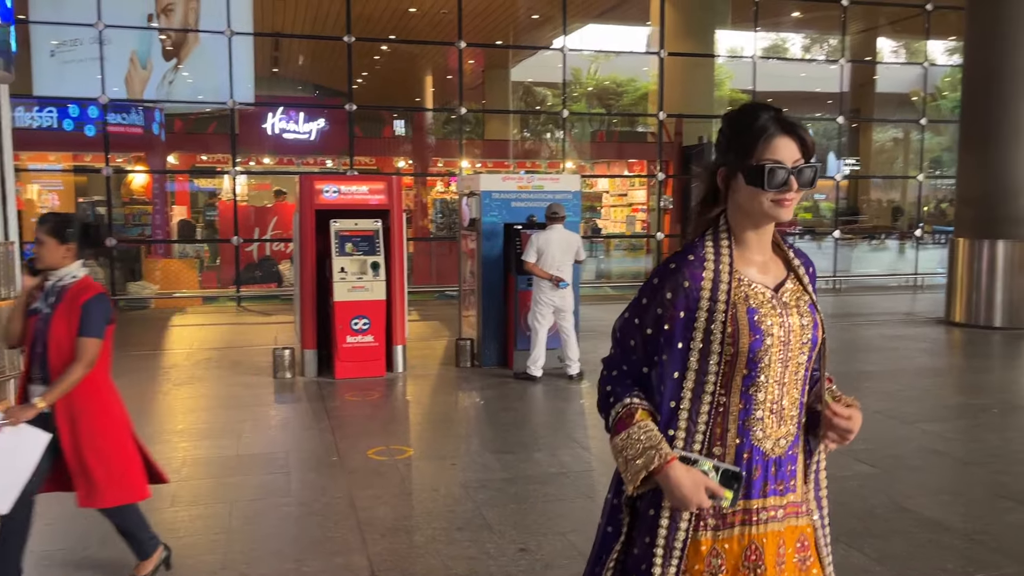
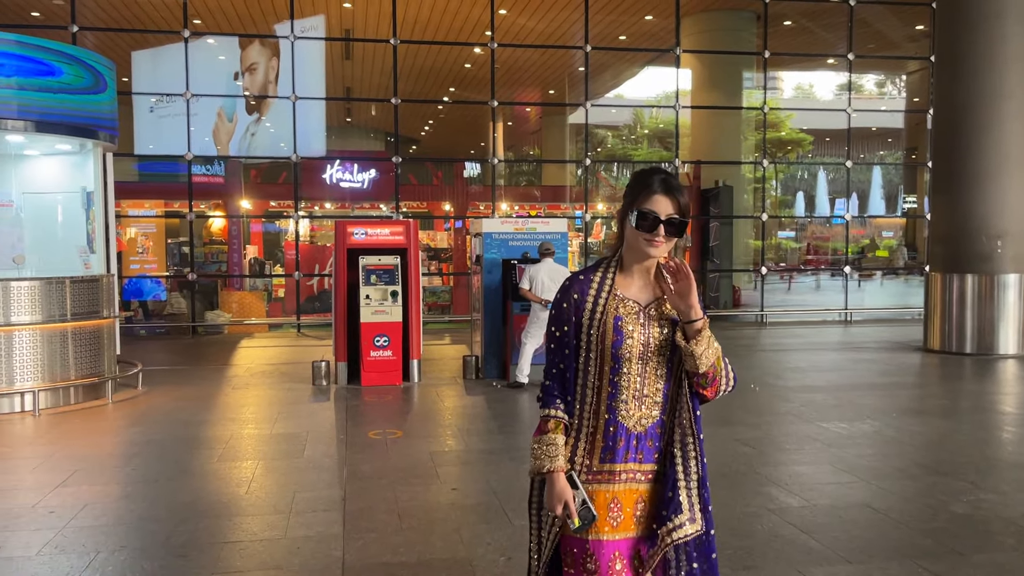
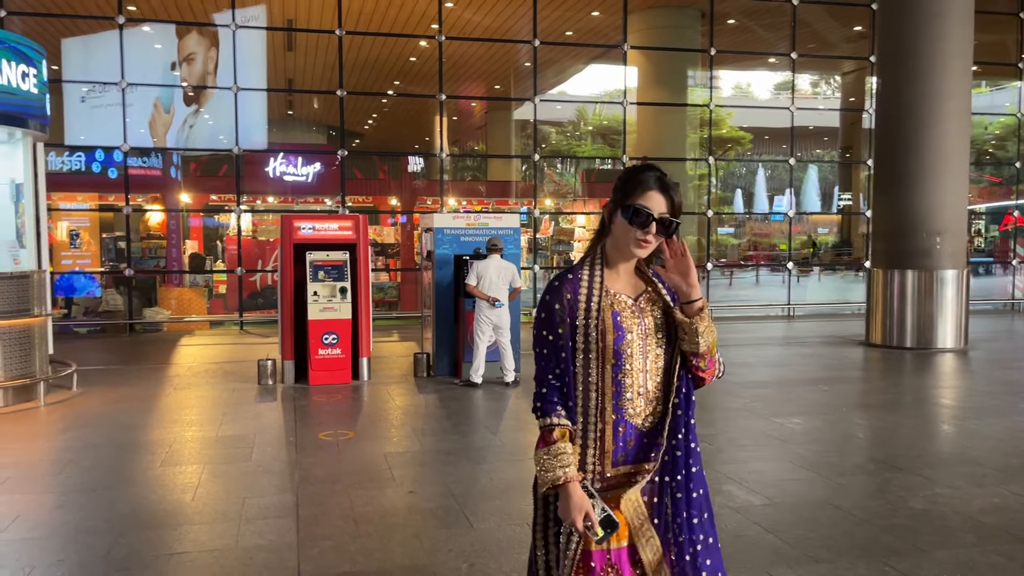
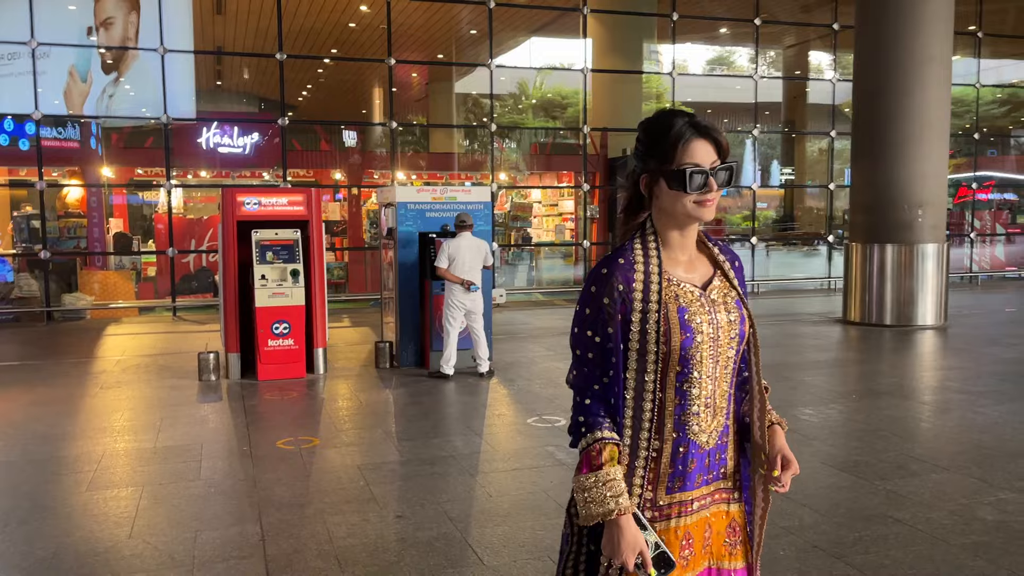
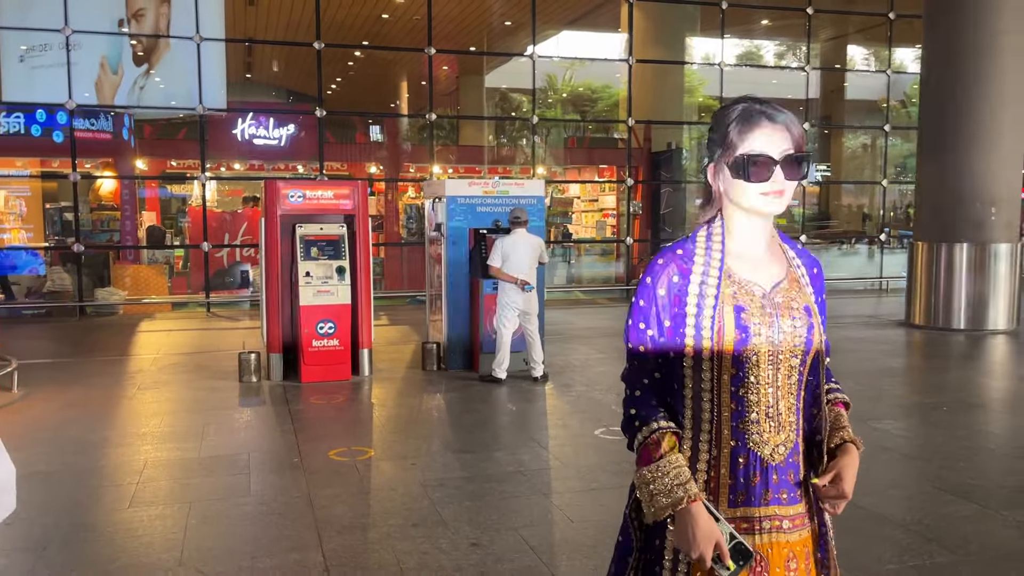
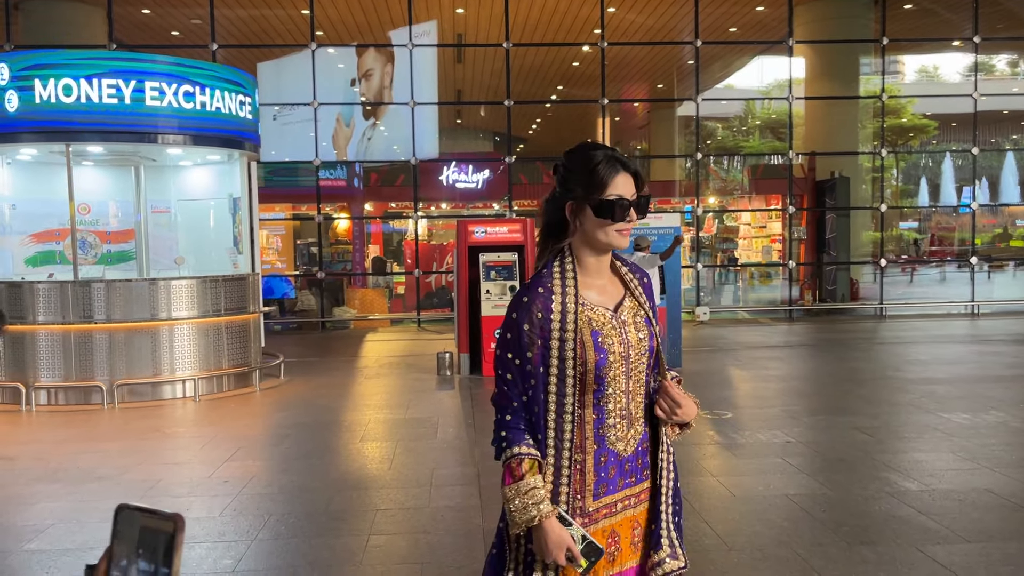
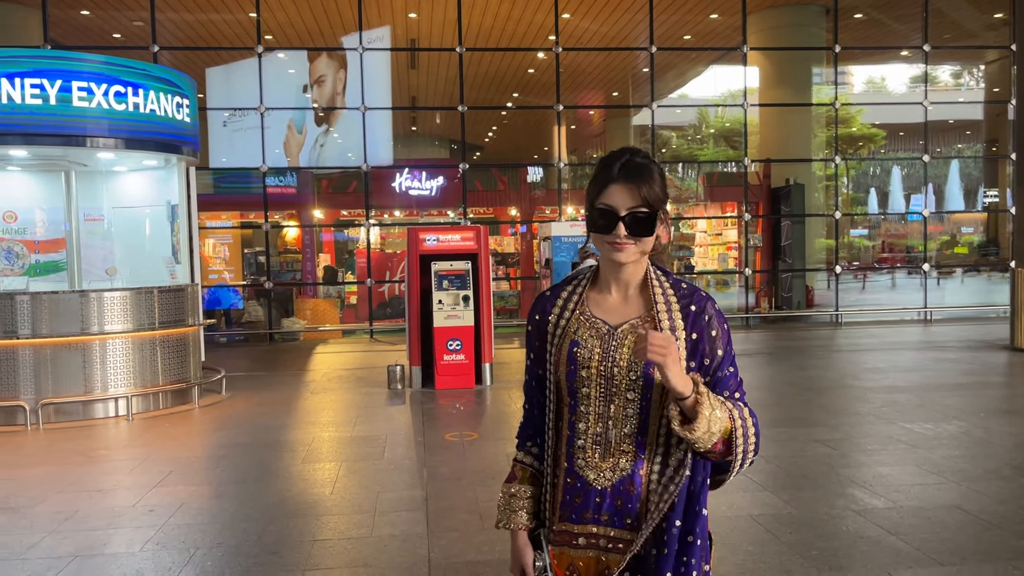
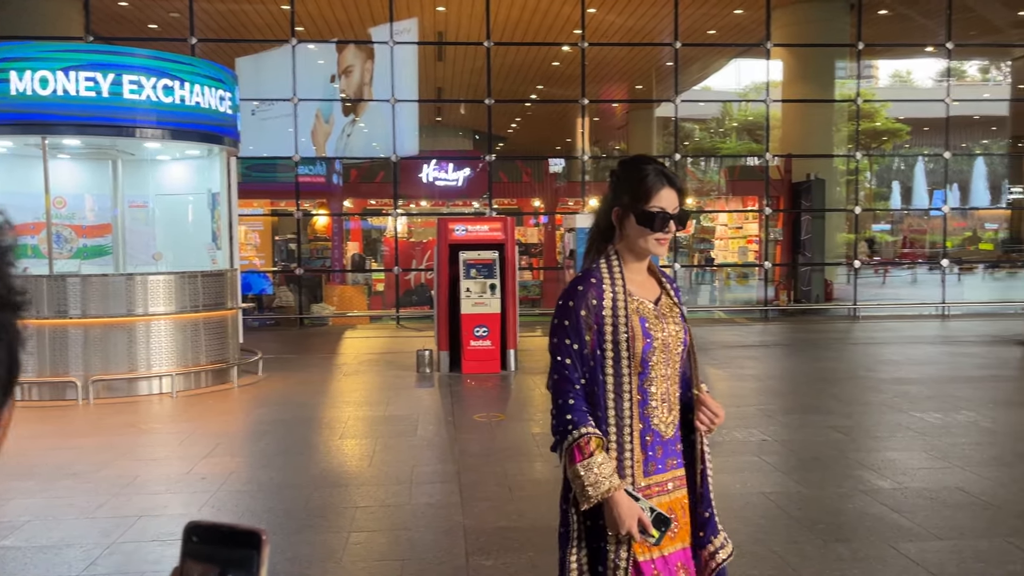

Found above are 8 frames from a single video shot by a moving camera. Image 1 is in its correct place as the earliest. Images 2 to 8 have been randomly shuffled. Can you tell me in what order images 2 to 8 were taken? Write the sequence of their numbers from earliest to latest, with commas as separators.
5, 4, 3, 2, 7, 6, 8
